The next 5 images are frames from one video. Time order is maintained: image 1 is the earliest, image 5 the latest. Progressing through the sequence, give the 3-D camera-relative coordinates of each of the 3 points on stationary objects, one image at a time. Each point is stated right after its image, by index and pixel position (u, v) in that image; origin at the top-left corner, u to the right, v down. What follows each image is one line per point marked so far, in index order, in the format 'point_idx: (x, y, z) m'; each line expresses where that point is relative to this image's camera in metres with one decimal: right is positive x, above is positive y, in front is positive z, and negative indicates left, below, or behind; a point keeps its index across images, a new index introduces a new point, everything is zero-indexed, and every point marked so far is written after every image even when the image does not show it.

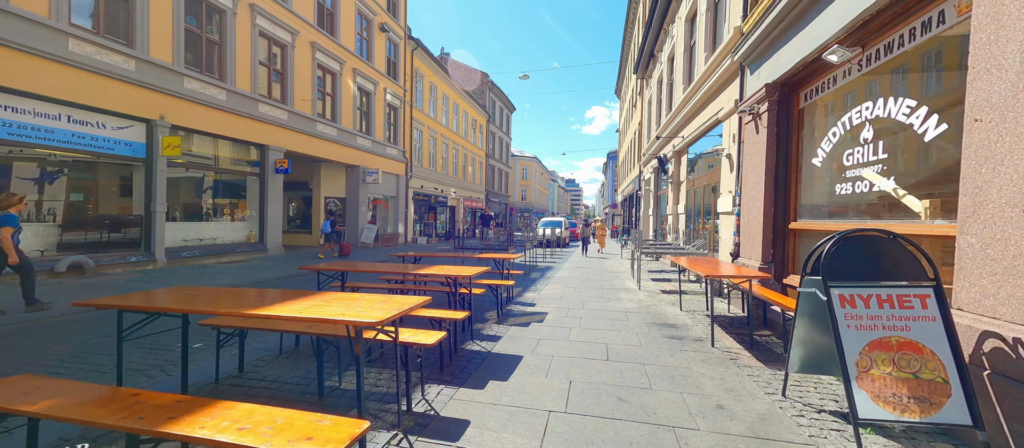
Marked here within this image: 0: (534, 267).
0: (+0.7, -1.4, +12.7) m
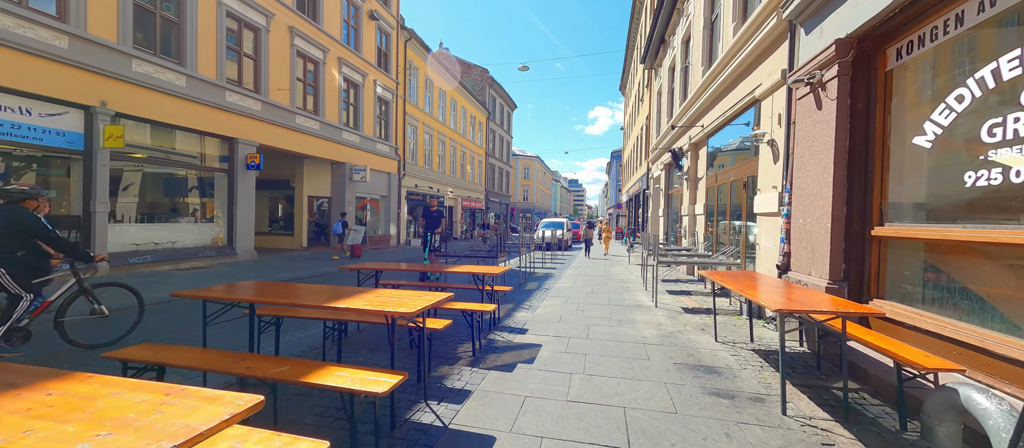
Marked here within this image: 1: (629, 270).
0: (+0.5, -1.4, +11.2) m
1: (+3.7, -1.4, +12.4) m
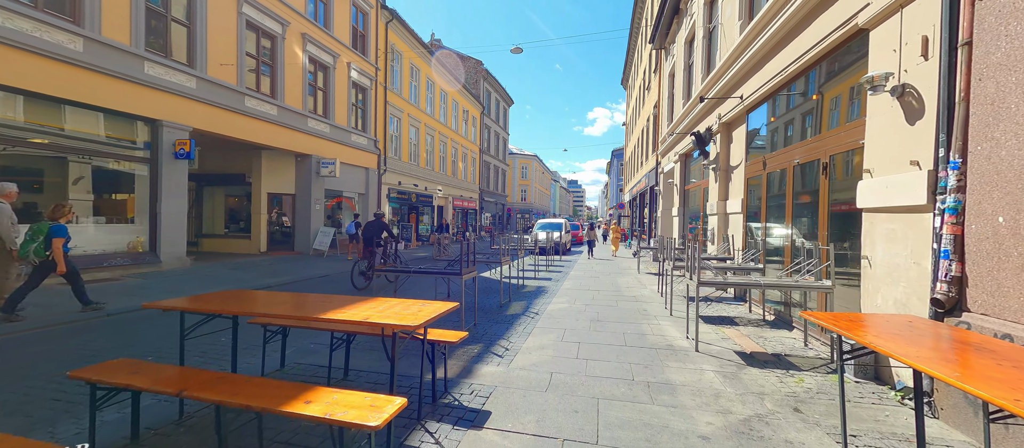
0: (+0.2, -1.4, +8.9) m
1: (+3.3, -1.4, +10.0) m
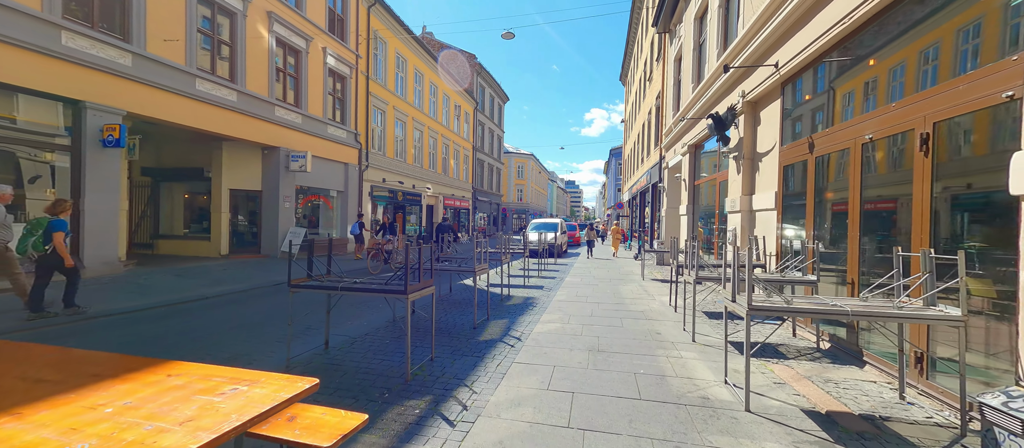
0: (-0.2, -1.4, +7.4) m
1: (+2.9, -1.4, +8.6) m
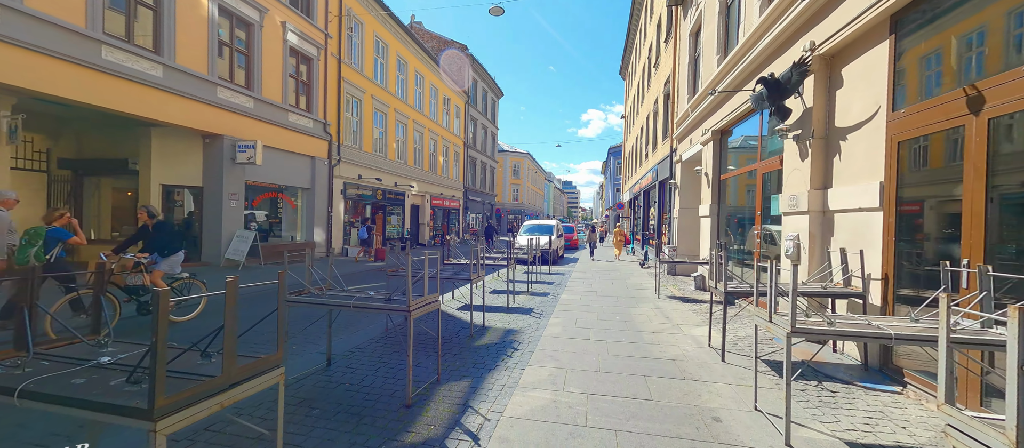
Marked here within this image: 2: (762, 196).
0: (-0.5, -1.5, +5.3) m
1: (+2.6, -1.5, +6.5) m
2: (+4.3, +0.5, +7.0) m
